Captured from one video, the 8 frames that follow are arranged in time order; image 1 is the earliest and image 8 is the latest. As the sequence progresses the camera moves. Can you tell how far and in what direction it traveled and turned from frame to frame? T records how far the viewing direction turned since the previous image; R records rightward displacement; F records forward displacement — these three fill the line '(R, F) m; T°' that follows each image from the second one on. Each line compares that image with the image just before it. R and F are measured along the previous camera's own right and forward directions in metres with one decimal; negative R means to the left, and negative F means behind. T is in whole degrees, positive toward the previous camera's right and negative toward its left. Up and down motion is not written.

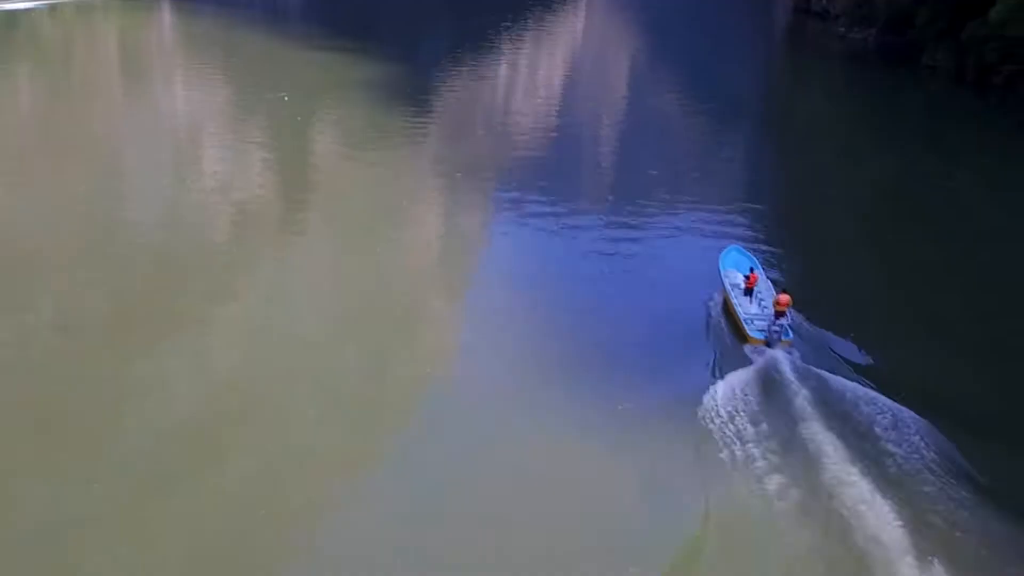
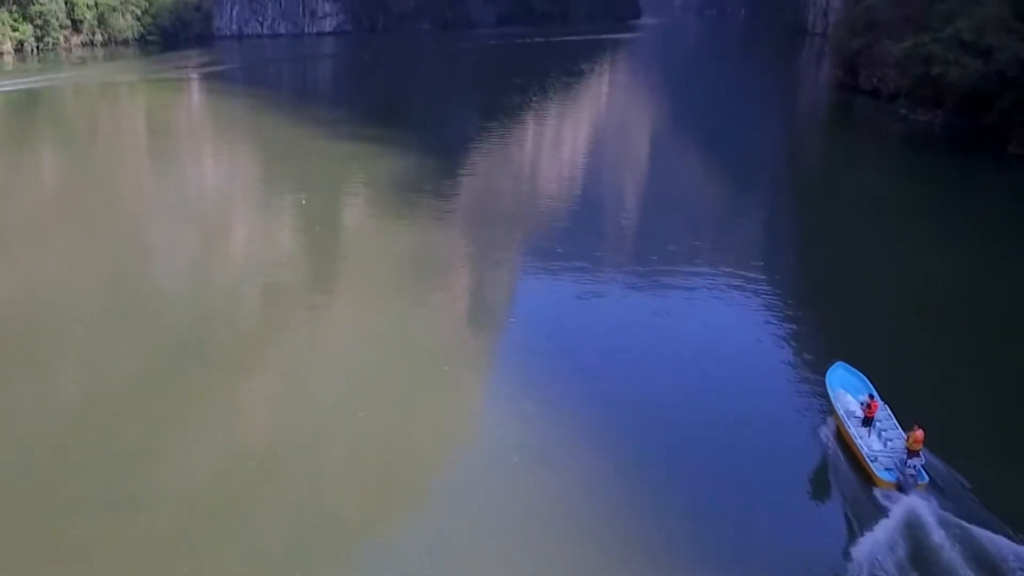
(-0.2, +1.0) m; -1°
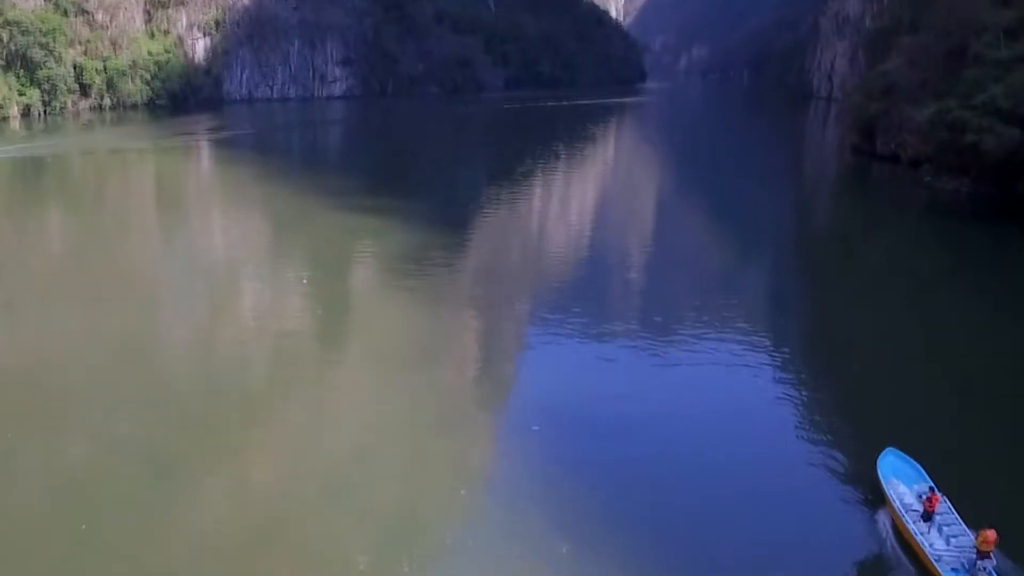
(-0.1, +0.3) m; 0°
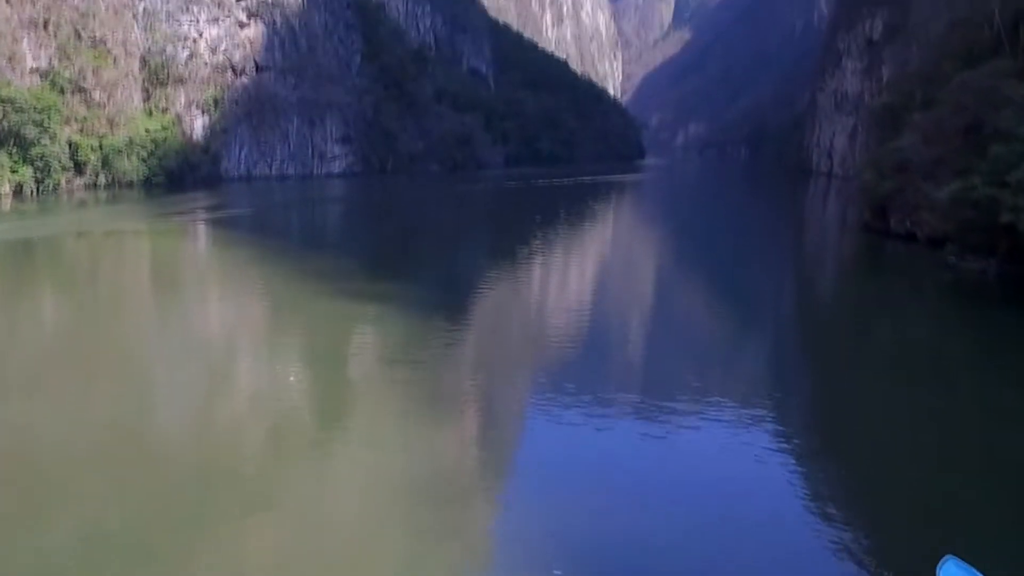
(-0.1, +0.6) m; 0°
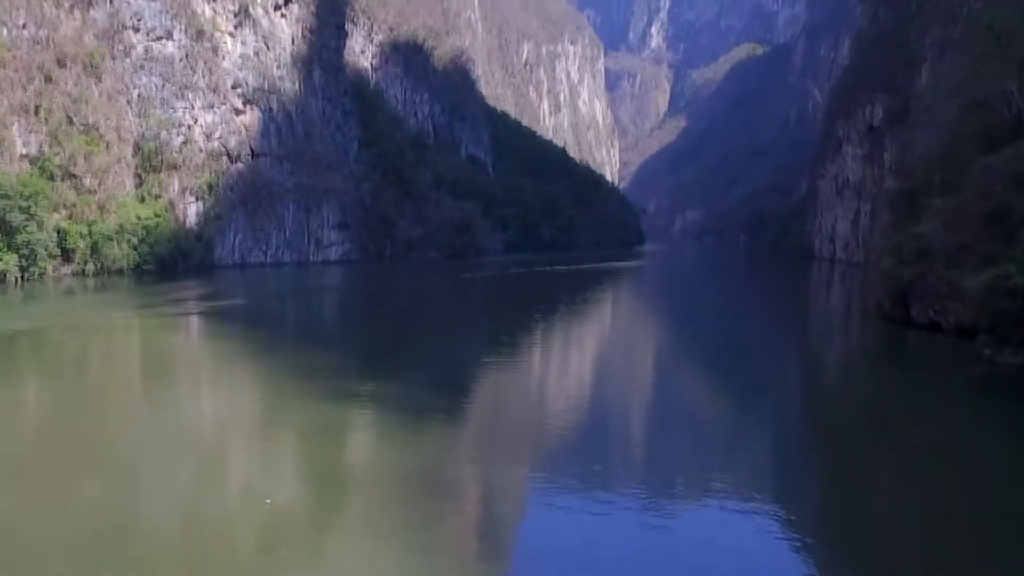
(-0.1, +0.9) m; 0°
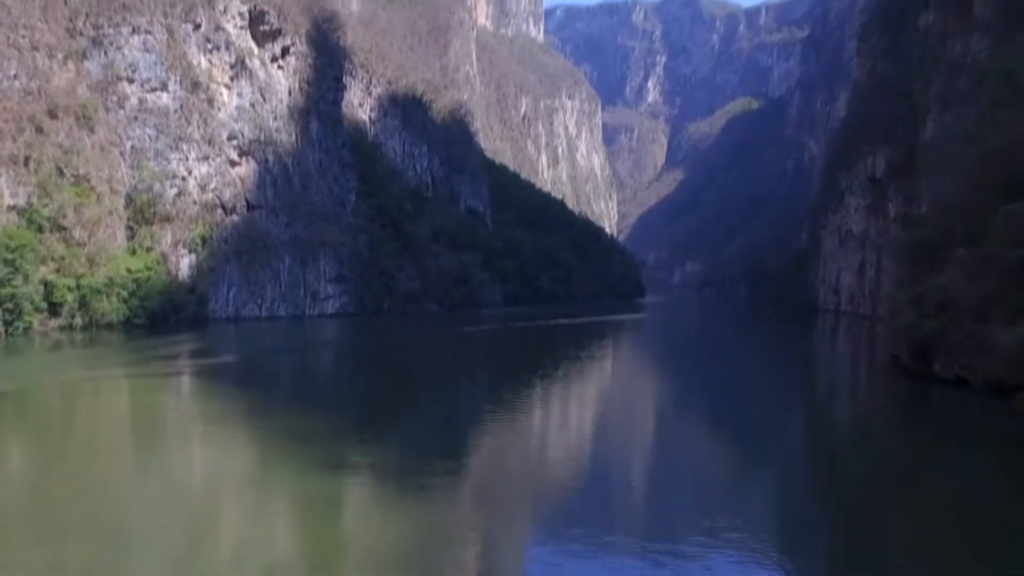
(0.0, +0.8) m; 0°
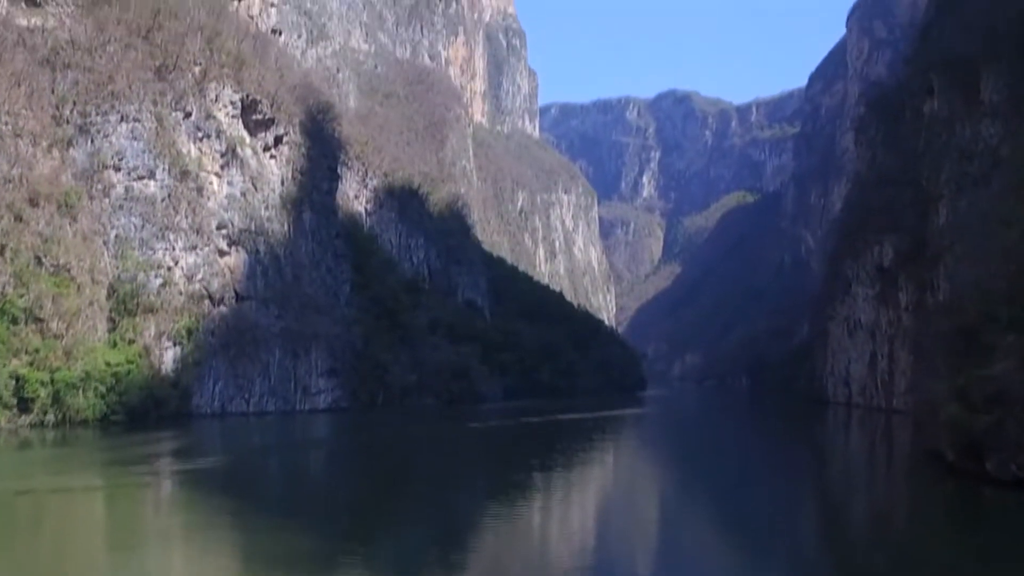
(-0.1, +1.6) m; 0°
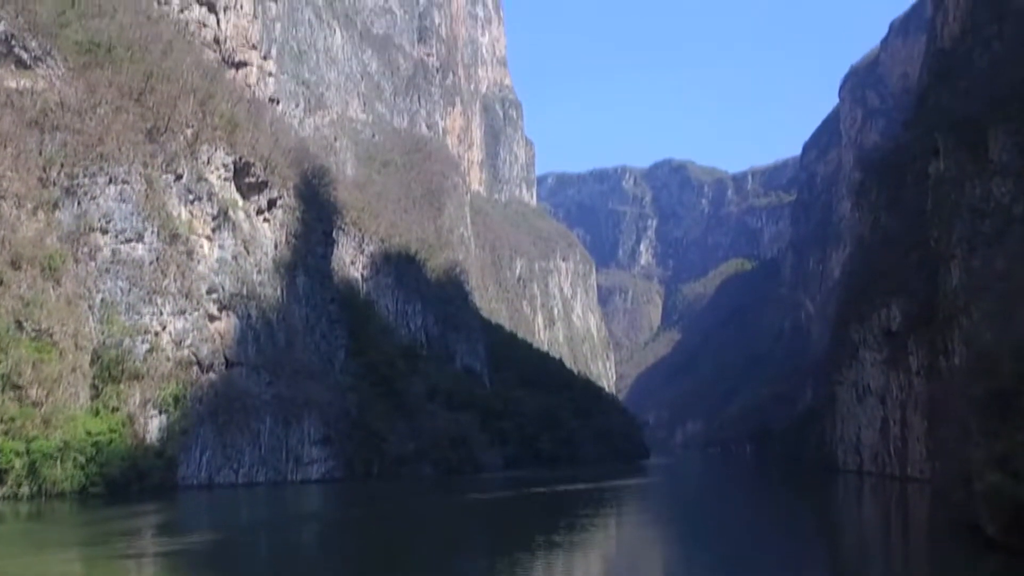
(-0.1, +1.3) m; 0°
